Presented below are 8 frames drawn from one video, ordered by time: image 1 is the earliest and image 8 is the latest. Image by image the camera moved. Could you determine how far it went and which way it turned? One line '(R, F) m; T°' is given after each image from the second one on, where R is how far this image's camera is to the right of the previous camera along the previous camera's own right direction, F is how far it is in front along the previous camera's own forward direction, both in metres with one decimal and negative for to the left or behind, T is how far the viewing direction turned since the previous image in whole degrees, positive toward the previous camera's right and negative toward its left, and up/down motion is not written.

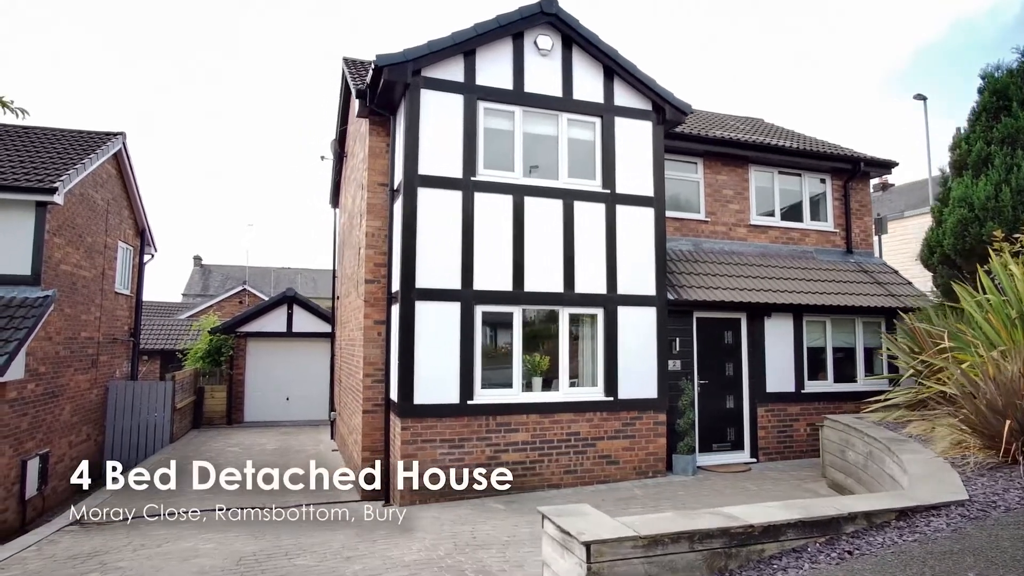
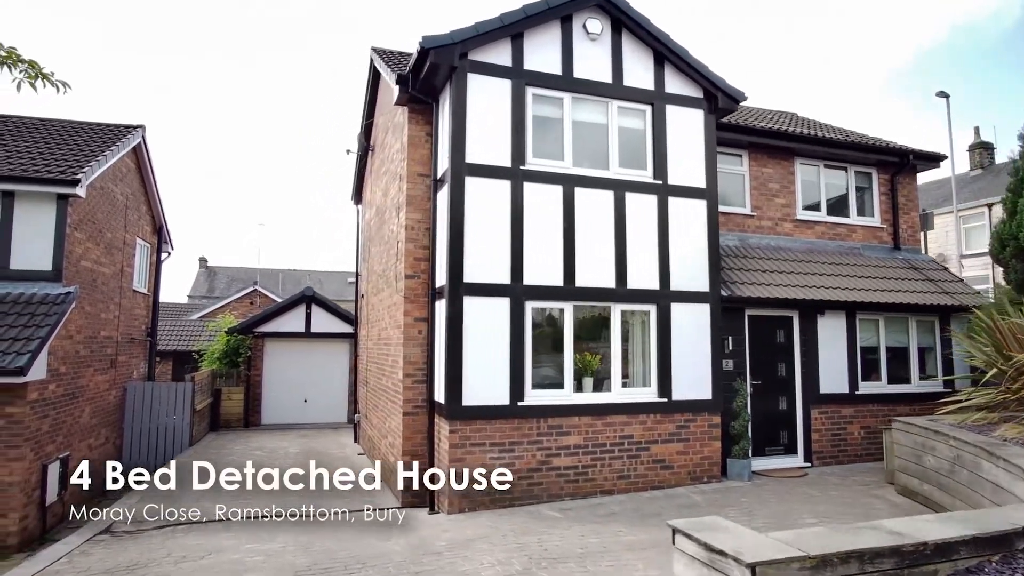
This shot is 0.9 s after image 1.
(-0.6, +0.4) m; 0°
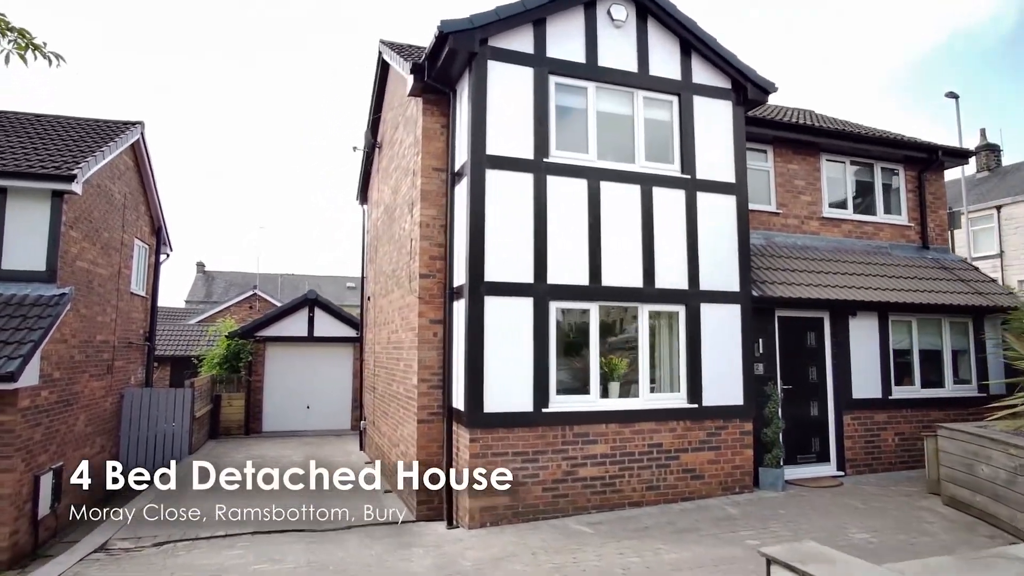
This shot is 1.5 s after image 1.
(-0.3, +0.4) m; 0°
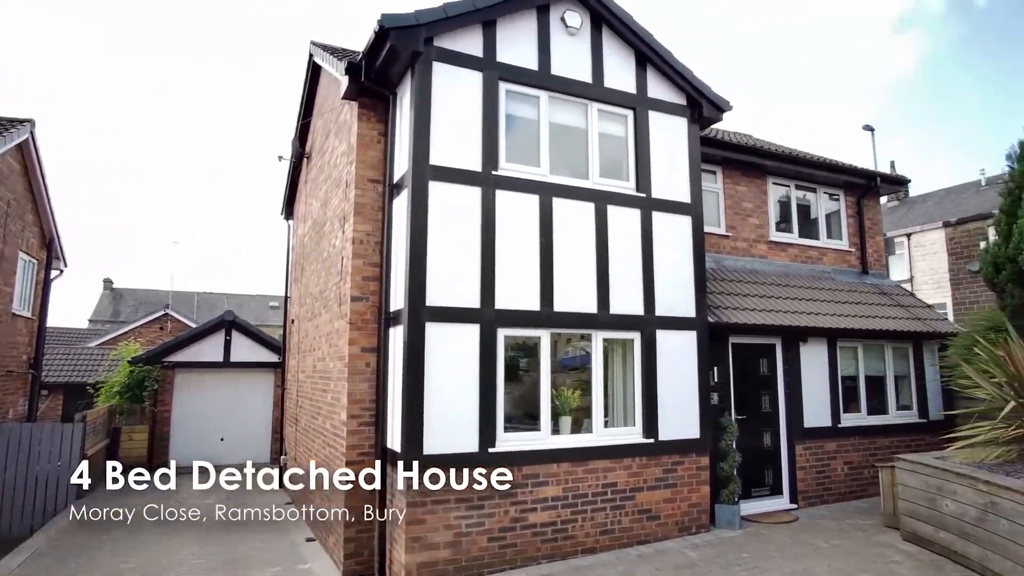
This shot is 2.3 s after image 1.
(-0.1, +0.7) m; +6°
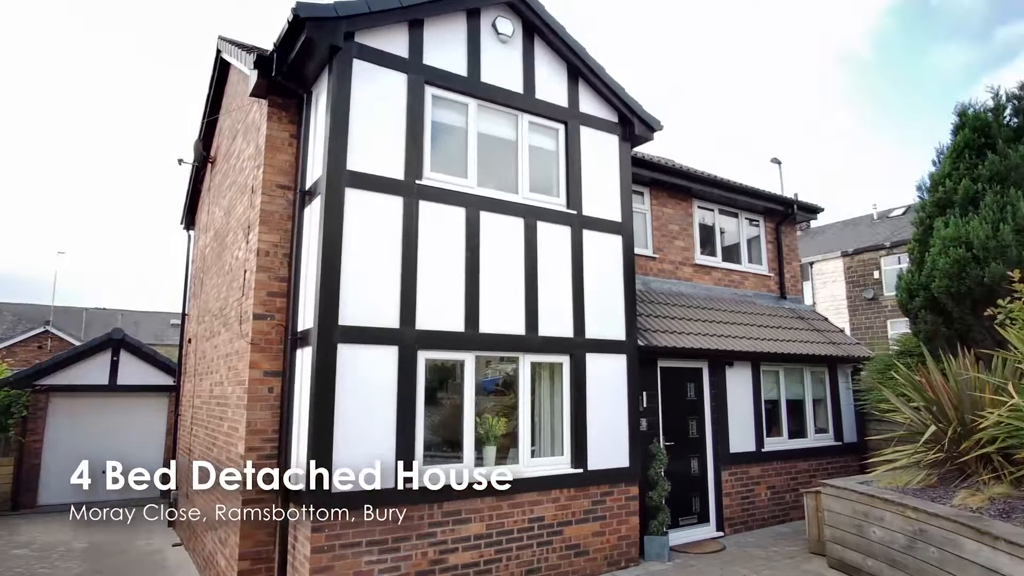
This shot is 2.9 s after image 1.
(0.0, +0.5) m; +7°
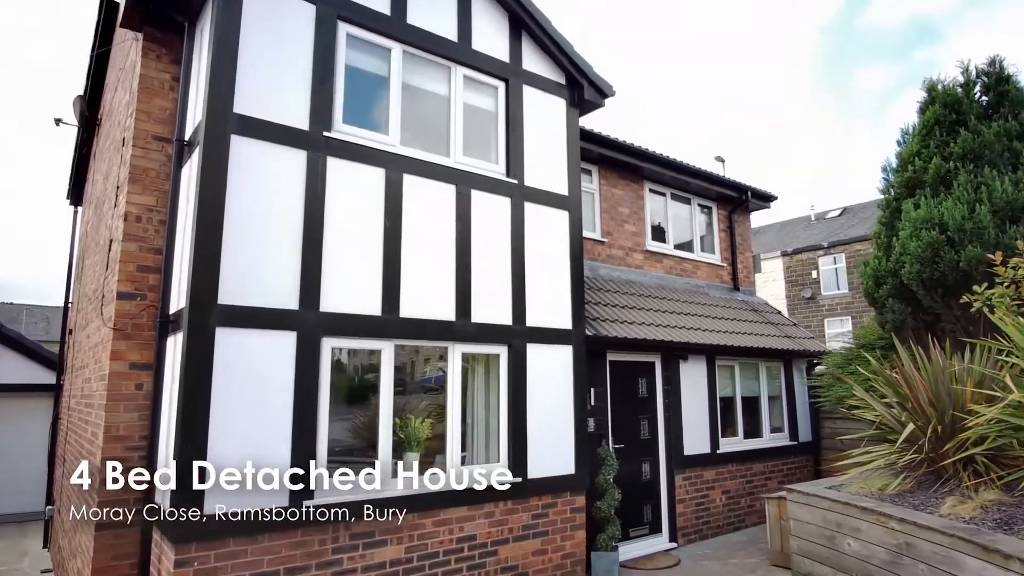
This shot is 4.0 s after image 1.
(+0.1, +1.0) m; +5°
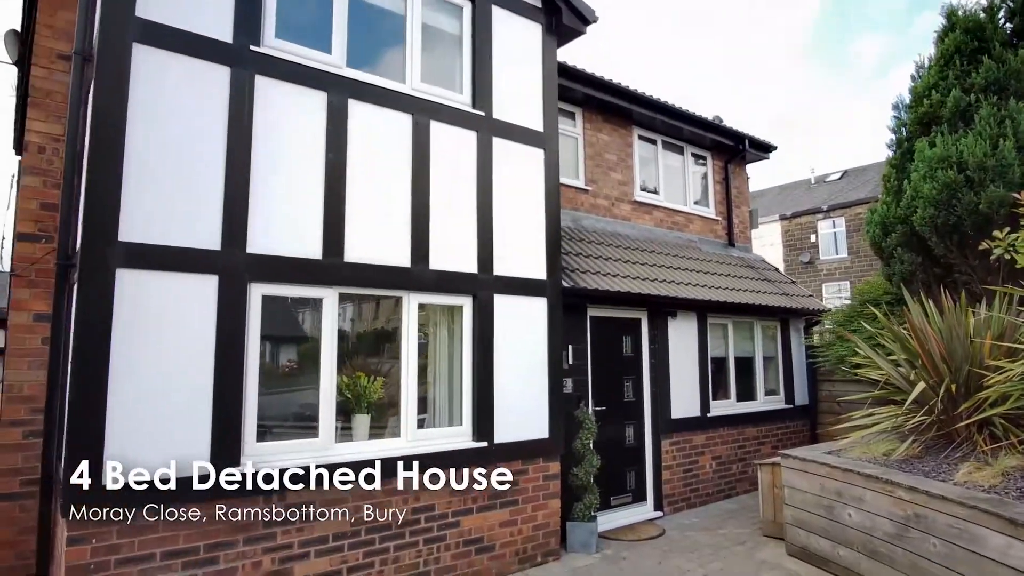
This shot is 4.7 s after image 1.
(+0.3, +0.6) m; 0°
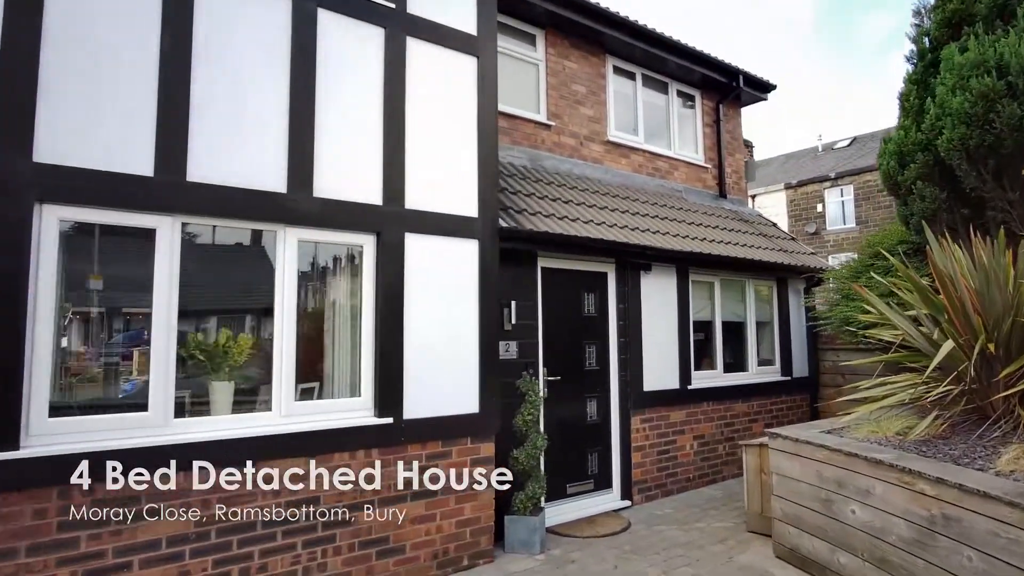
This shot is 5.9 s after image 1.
(+0.6, +1.1) m; -1°
